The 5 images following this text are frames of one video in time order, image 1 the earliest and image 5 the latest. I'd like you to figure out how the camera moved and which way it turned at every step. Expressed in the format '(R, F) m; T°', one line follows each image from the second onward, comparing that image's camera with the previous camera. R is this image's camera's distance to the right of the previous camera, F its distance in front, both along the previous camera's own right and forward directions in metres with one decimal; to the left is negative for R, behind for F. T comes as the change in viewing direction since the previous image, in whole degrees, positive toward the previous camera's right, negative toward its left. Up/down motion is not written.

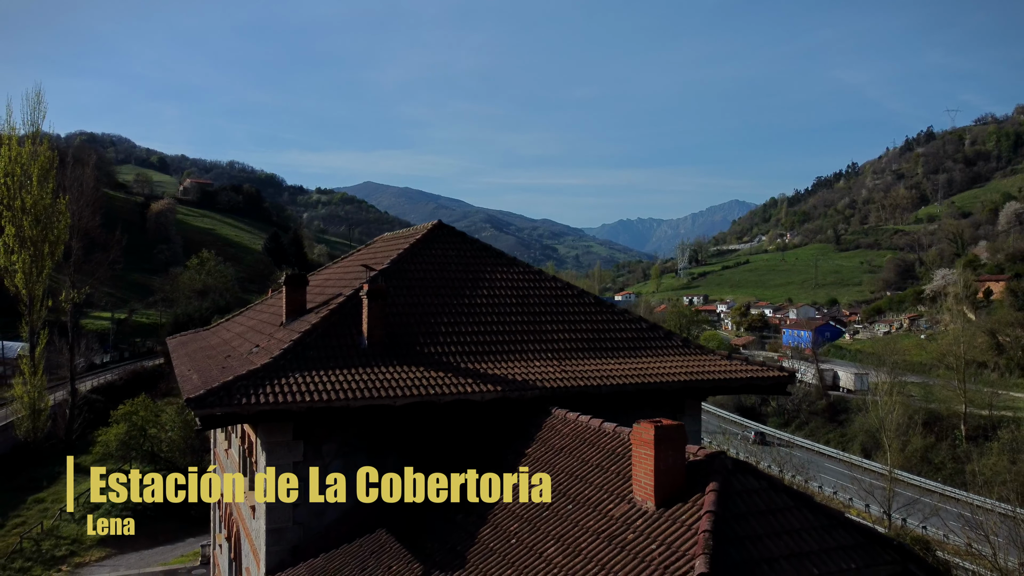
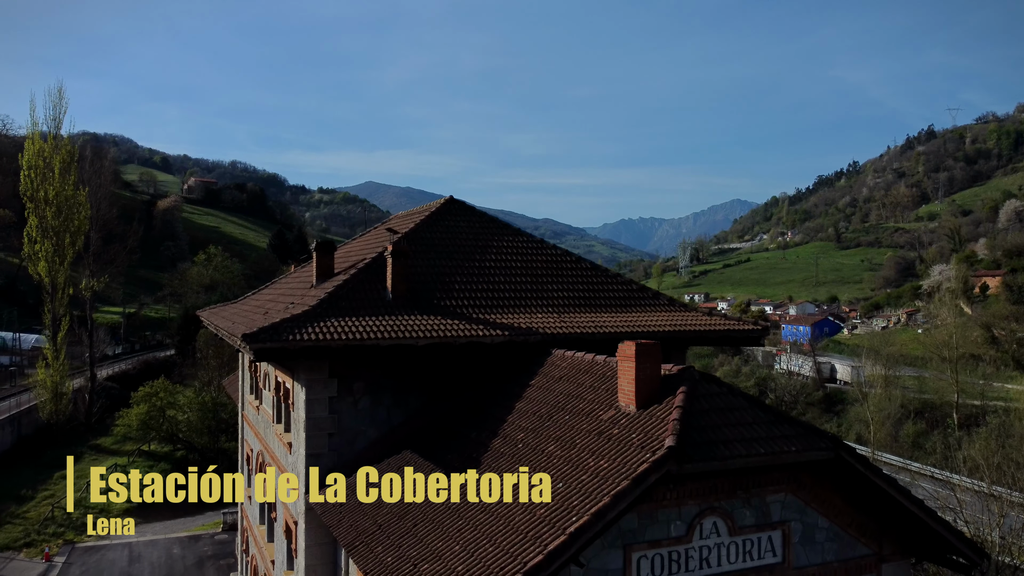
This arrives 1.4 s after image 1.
(-0.1, -1.6) m; 0°
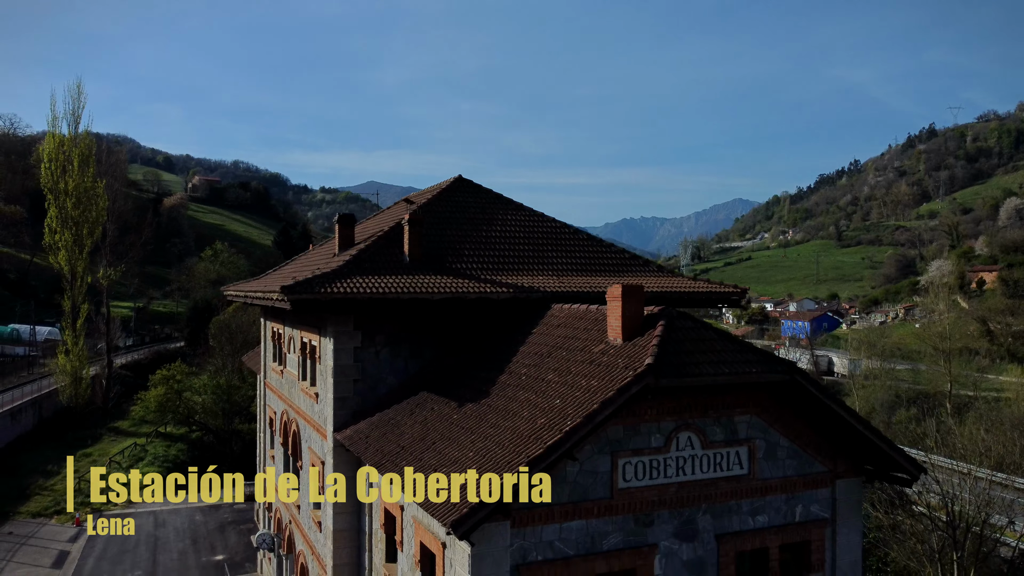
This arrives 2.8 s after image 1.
(0.0, -1.5) m; 0°
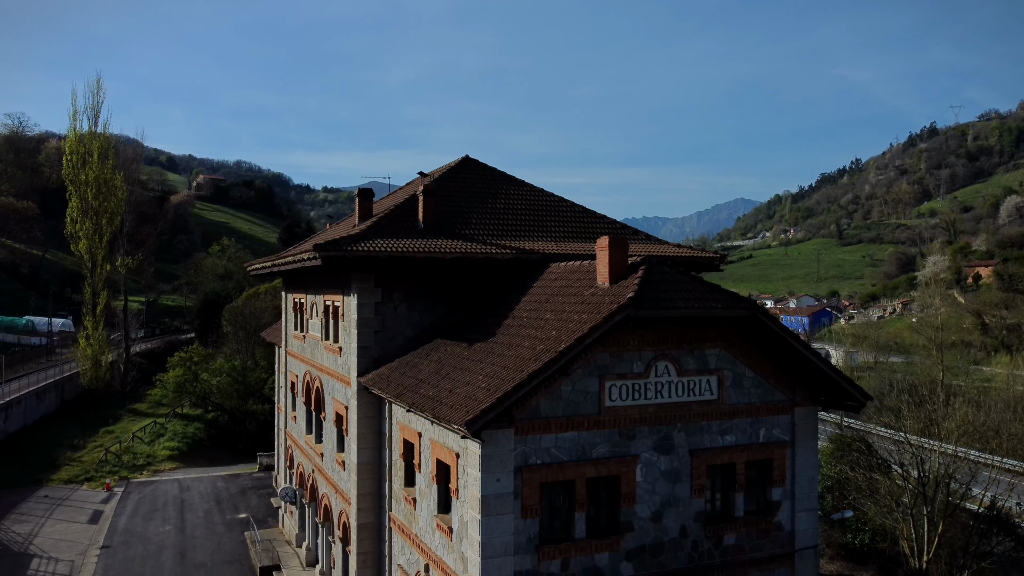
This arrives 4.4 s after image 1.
(0.0, -1.7) m; 0°
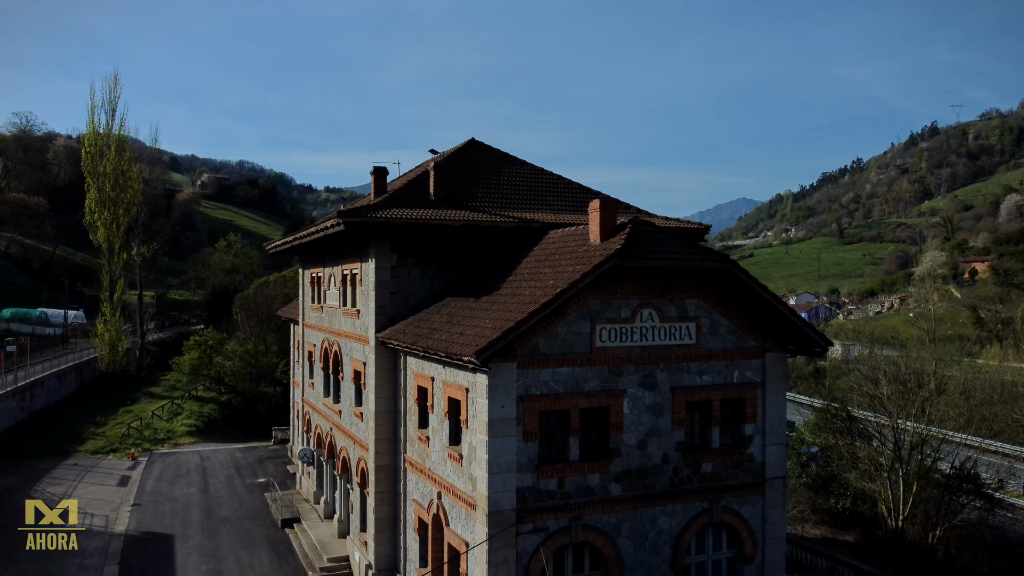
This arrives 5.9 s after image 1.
(0.0, -1.6) m; 0°
